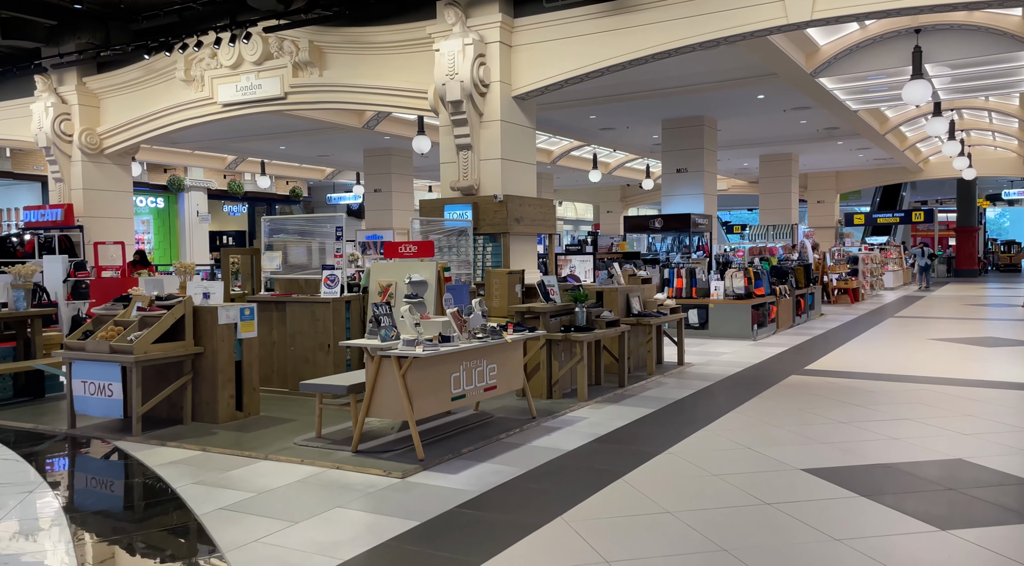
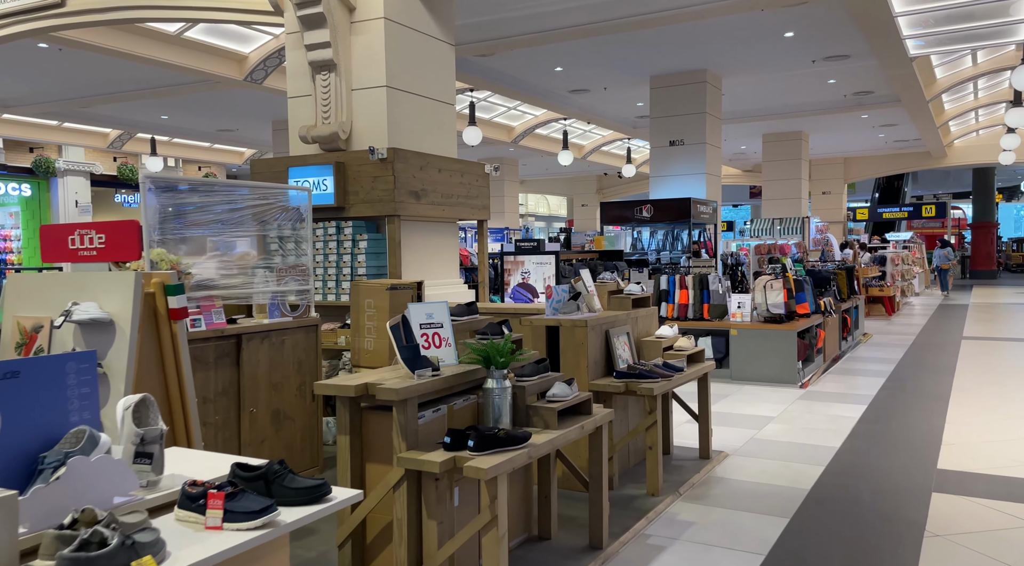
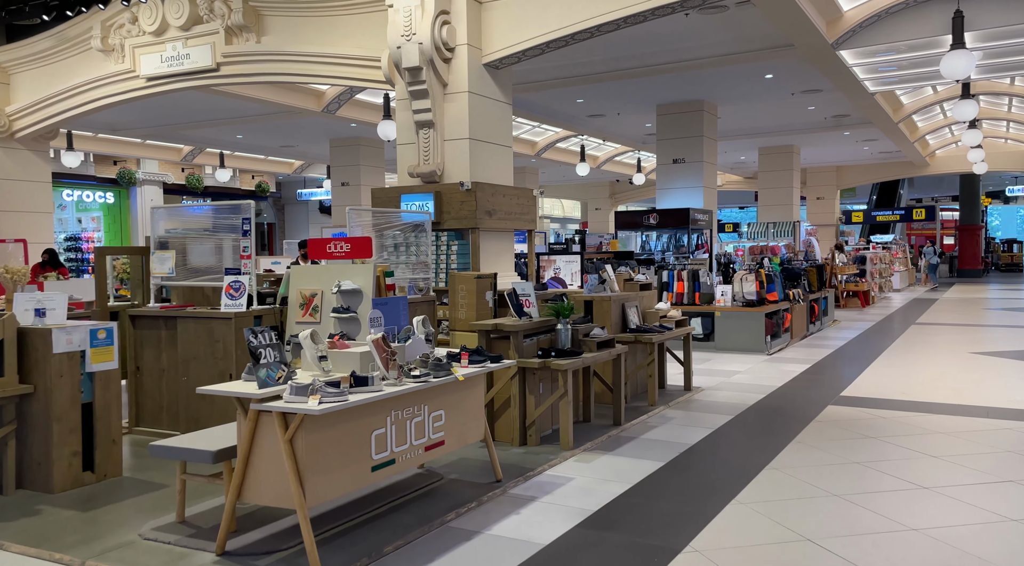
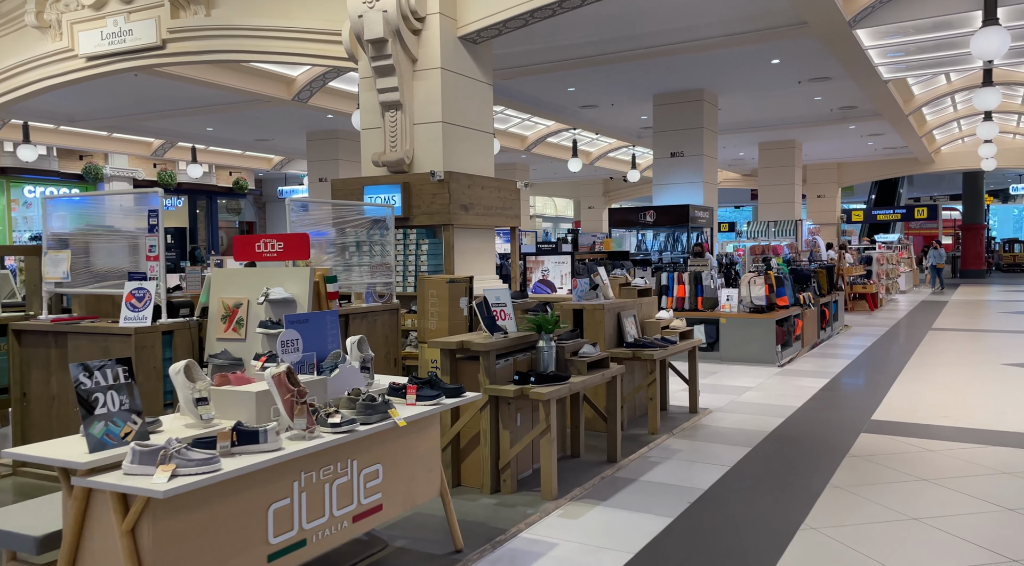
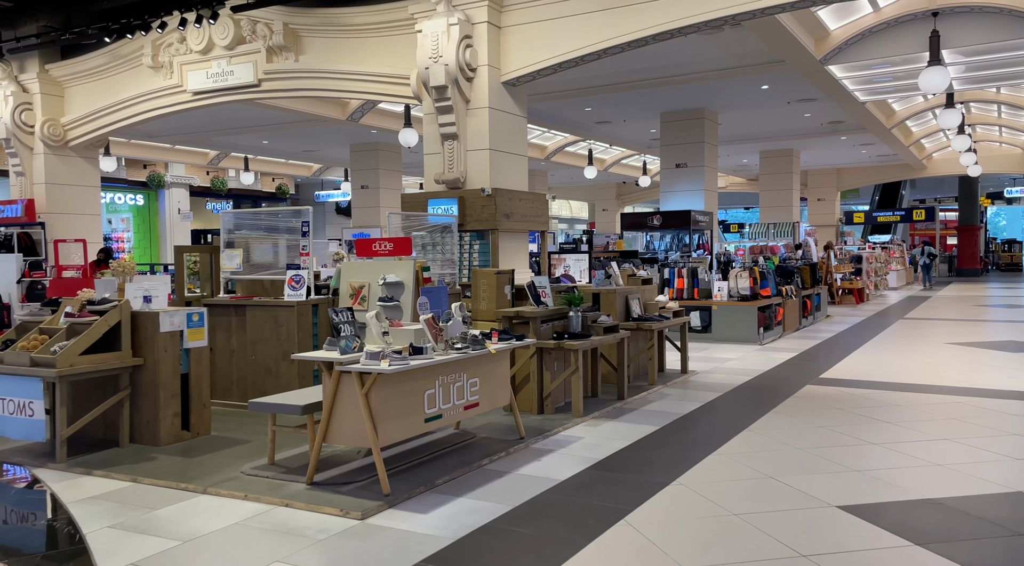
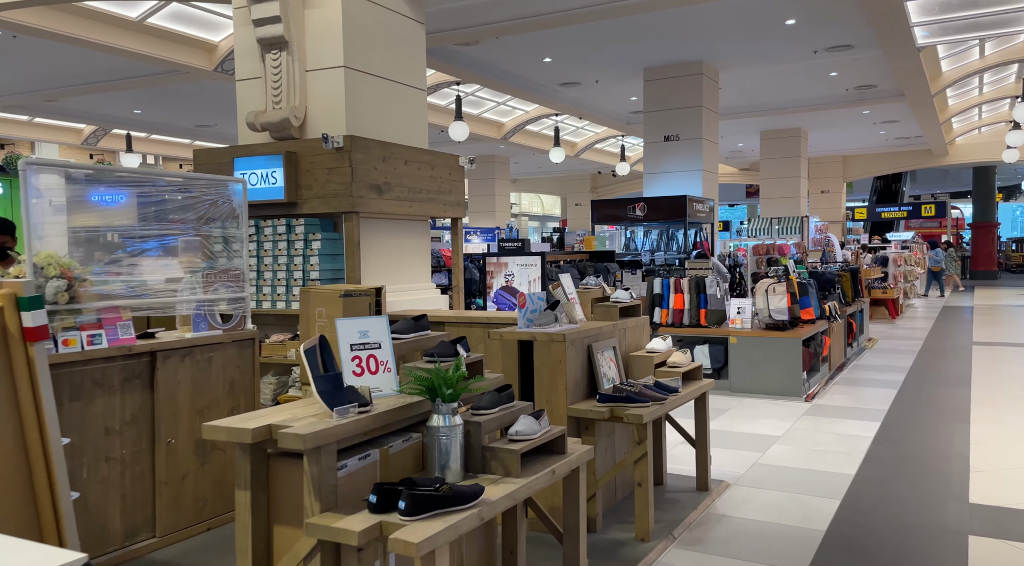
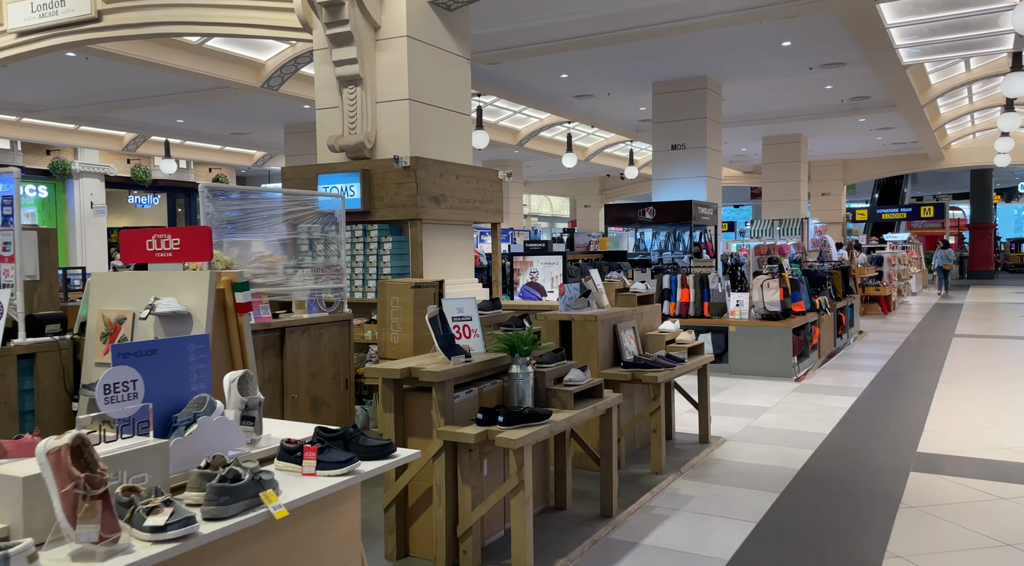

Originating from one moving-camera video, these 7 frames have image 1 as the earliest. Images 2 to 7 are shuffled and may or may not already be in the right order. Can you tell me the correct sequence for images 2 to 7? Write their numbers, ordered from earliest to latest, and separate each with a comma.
5, 3, 4, 7, 2, 6
